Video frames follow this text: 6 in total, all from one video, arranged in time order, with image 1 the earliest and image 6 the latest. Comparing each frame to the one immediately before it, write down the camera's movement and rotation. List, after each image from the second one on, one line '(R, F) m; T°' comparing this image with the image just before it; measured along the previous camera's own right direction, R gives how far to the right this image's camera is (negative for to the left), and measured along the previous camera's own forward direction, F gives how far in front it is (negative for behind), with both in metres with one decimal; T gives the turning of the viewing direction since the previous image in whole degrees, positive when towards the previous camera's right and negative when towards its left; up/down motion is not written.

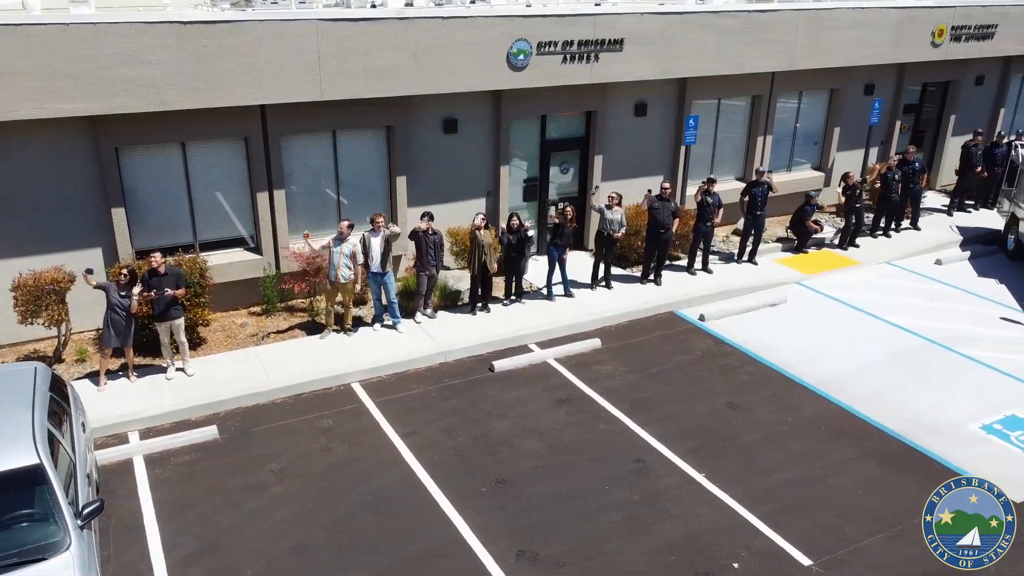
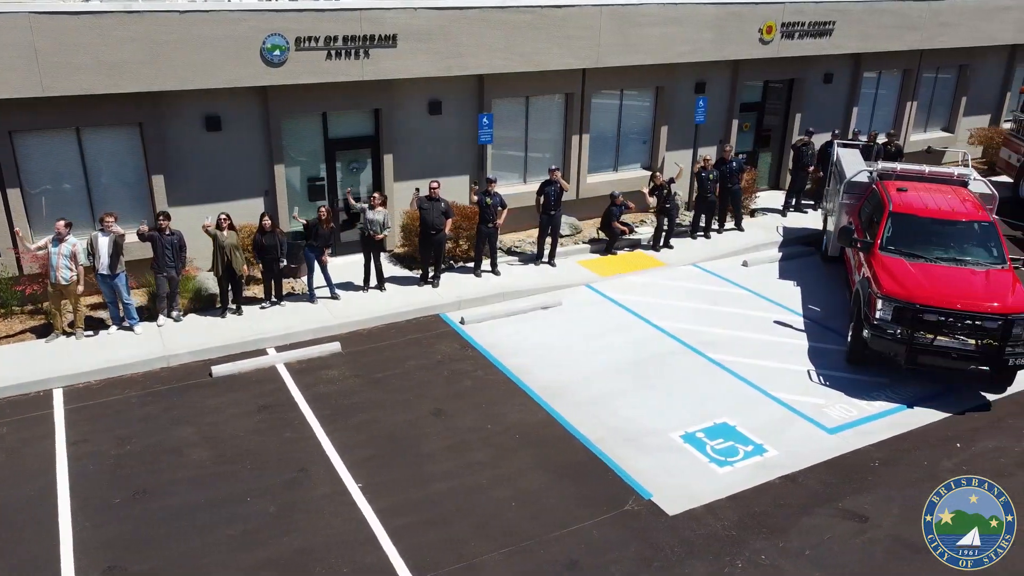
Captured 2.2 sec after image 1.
(+2.7, +0.4) m; 0°
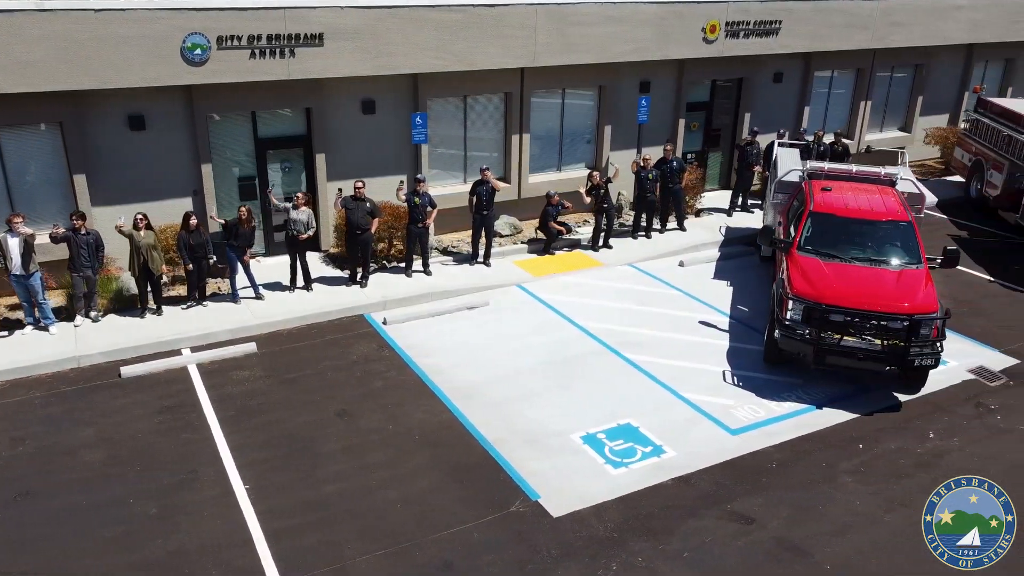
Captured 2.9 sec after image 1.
(+0.8, +0.1) m; 0°
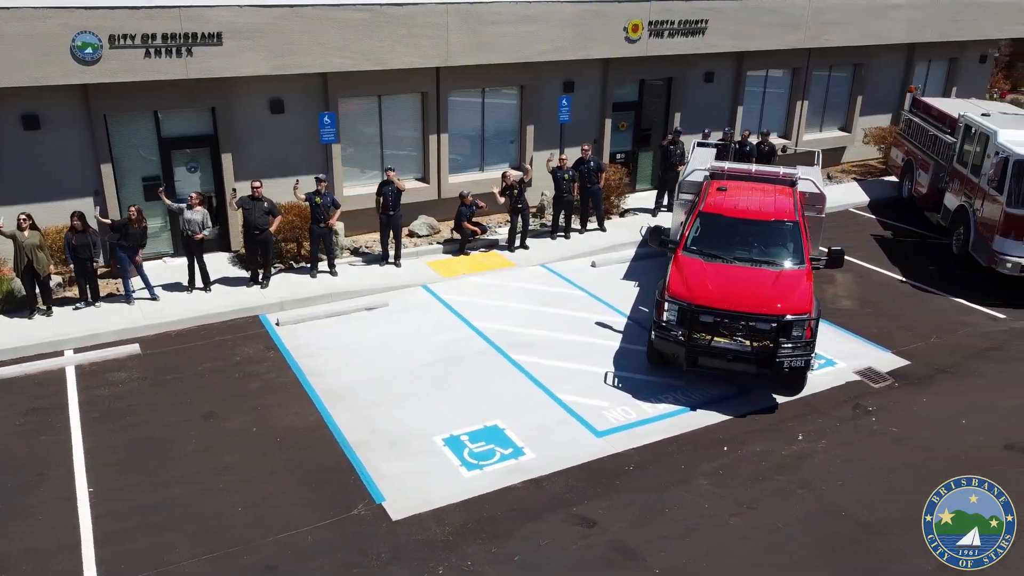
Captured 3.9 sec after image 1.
(+1.1, +0.1) m; 0°
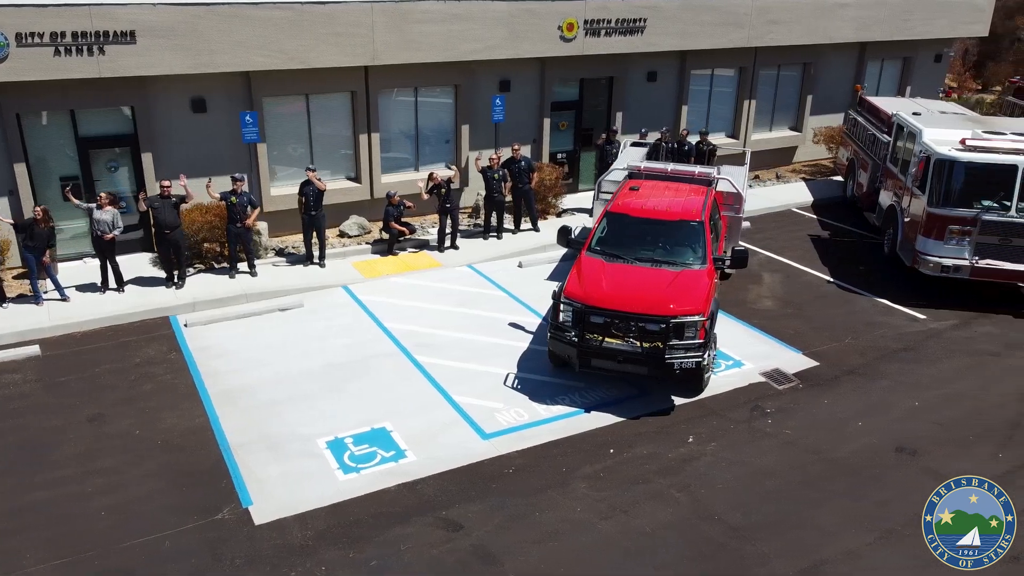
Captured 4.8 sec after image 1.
(+0.9, +0.1) m; 0°
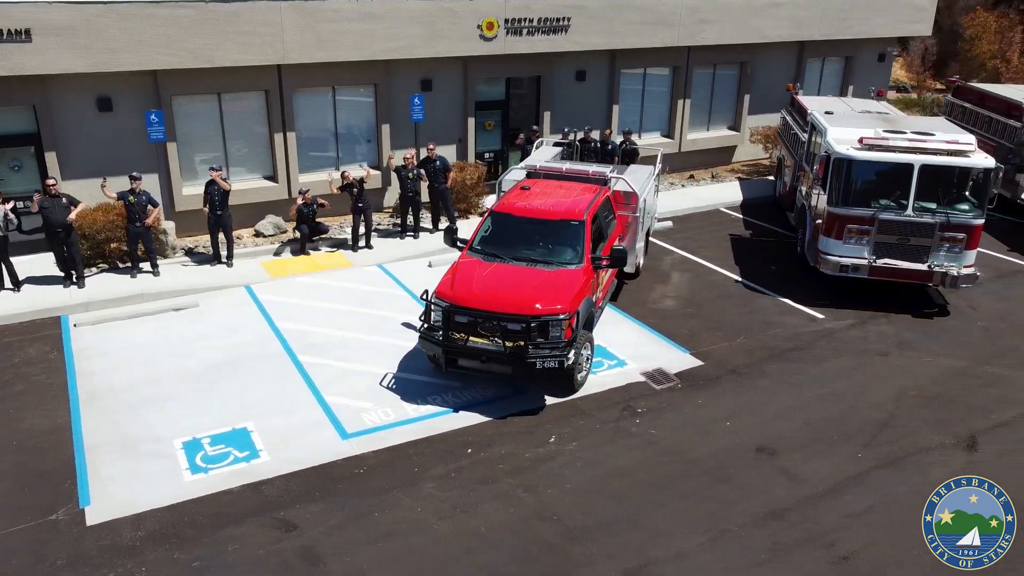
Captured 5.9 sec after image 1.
(+1.1, 0.0) m; 0°
